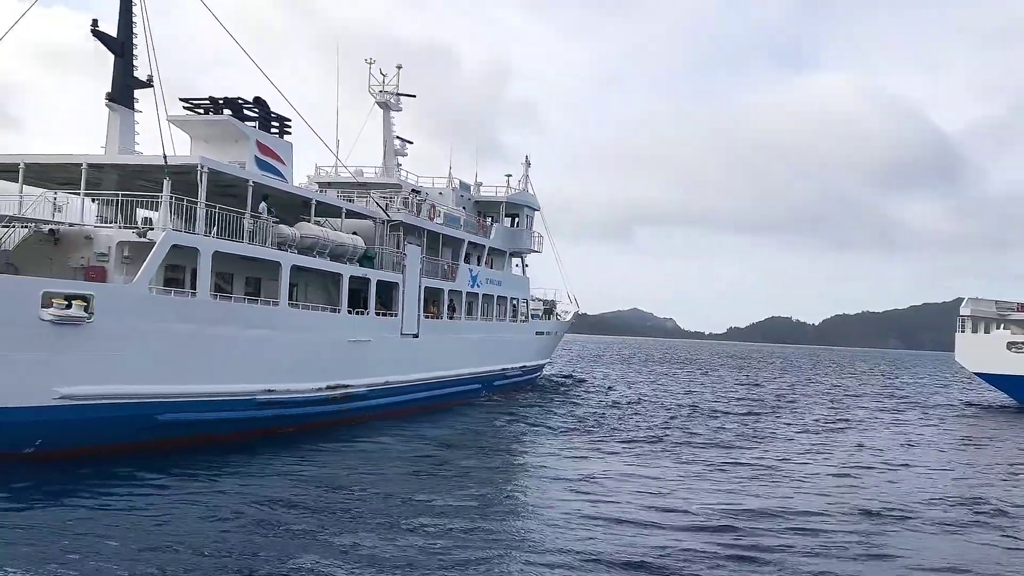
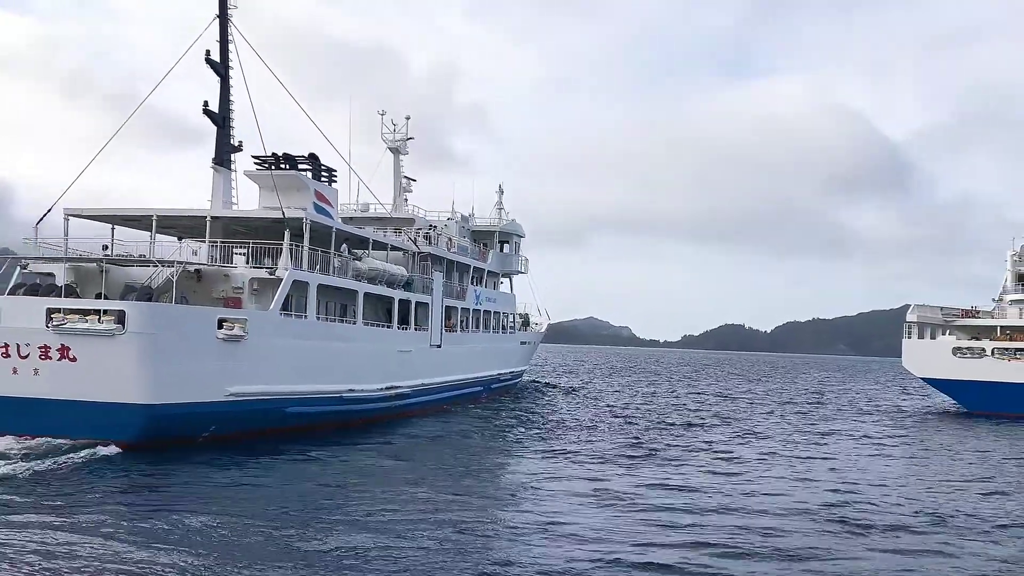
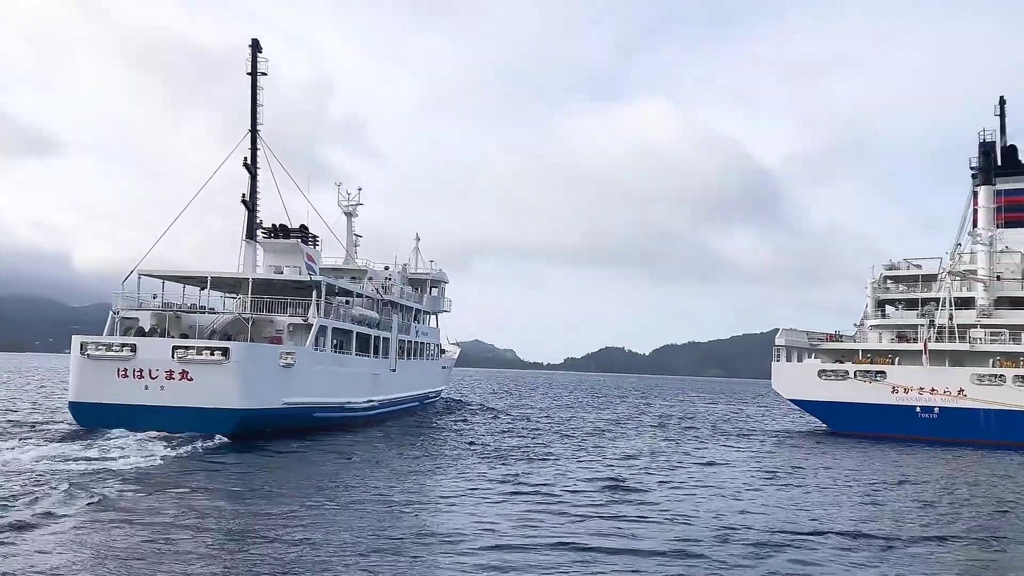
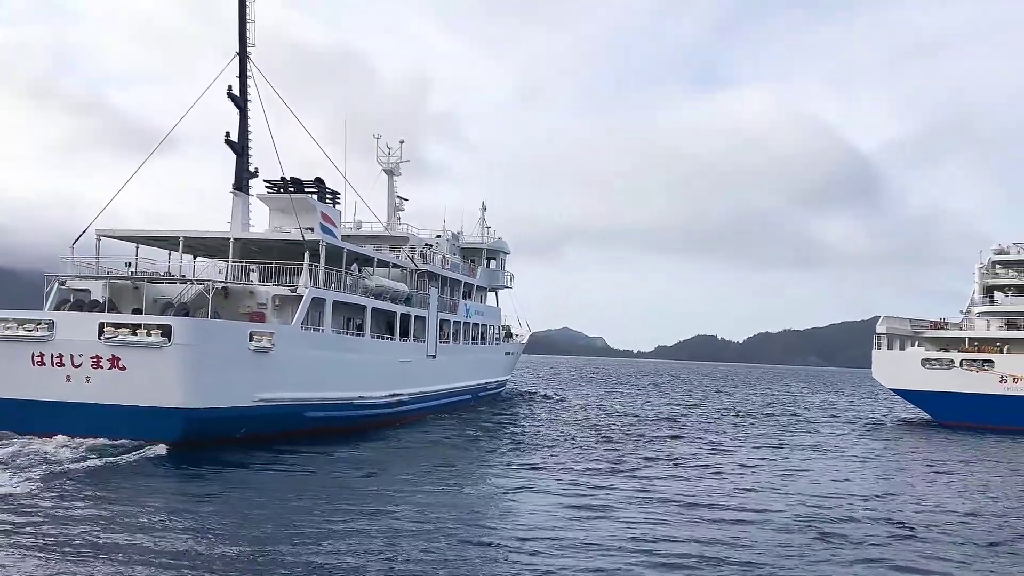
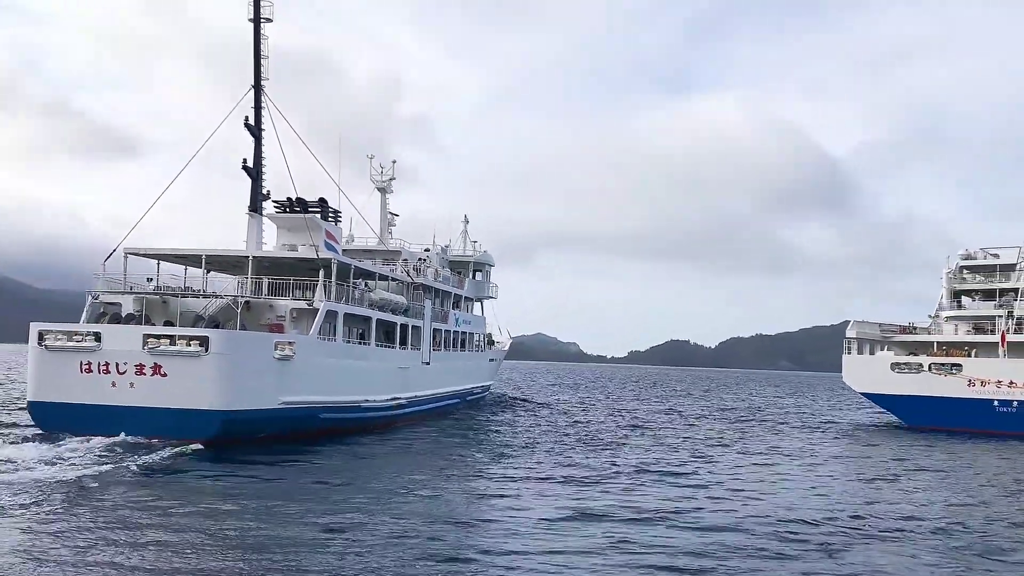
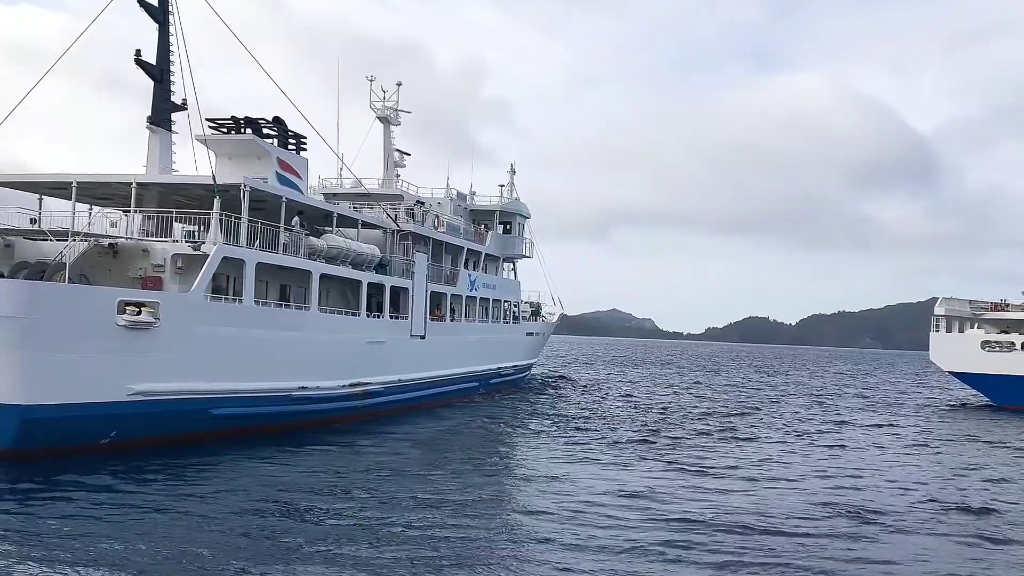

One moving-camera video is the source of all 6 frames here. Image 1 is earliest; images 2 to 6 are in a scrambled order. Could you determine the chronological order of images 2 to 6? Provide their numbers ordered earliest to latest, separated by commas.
6, 2, 4, 5, 3
